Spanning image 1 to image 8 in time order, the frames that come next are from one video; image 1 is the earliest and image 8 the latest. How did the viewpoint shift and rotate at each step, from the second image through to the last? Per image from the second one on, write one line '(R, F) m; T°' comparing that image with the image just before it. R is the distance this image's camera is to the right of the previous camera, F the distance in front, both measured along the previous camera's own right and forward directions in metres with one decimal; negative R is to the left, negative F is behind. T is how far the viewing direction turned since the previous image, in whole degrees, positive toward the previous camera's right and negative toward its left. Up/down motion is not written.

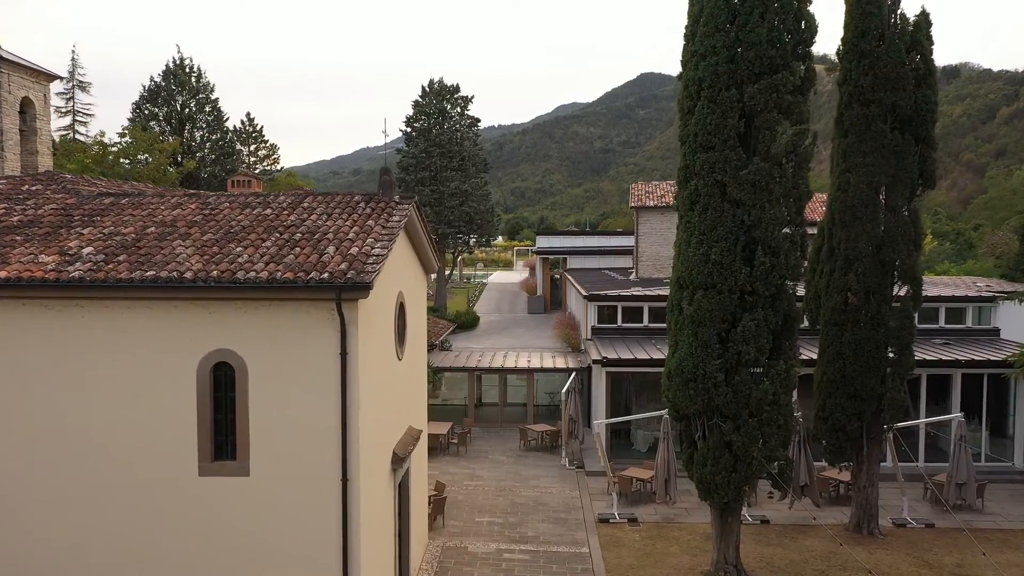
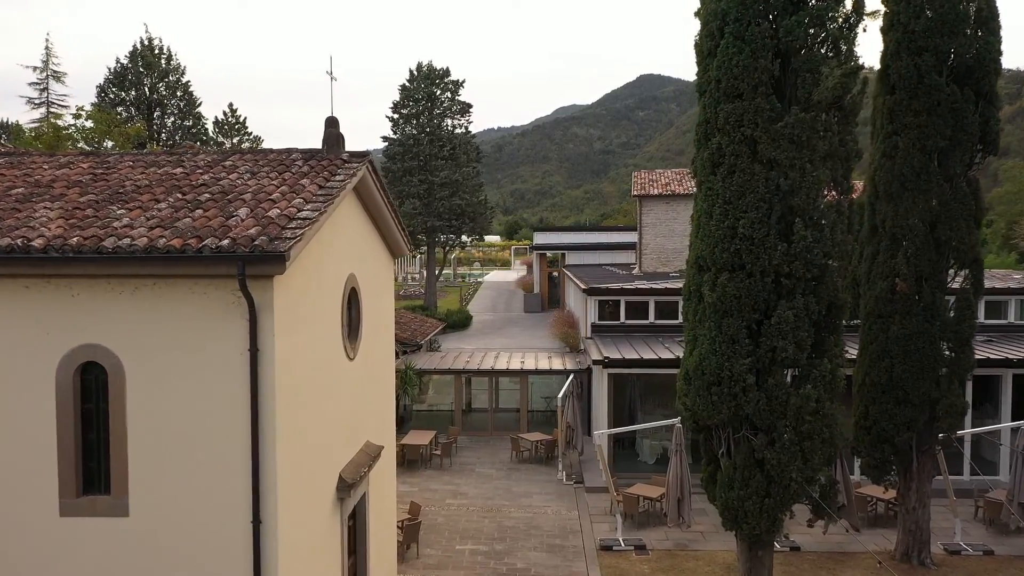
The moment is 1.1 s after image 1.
(+0.2, +2.1) m; 0°
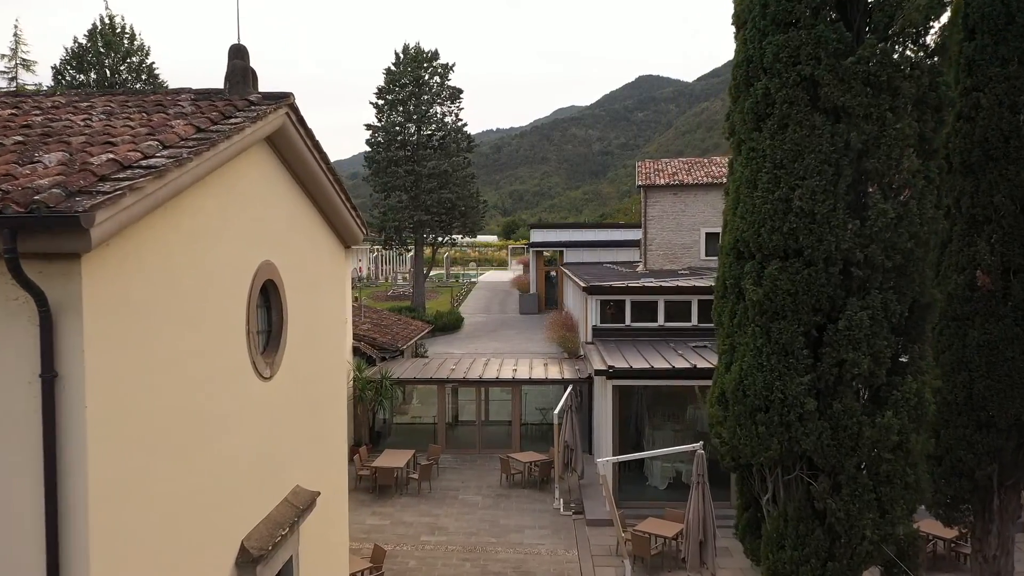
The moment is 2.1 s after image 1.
(+0.2, +2.2) m; 0°
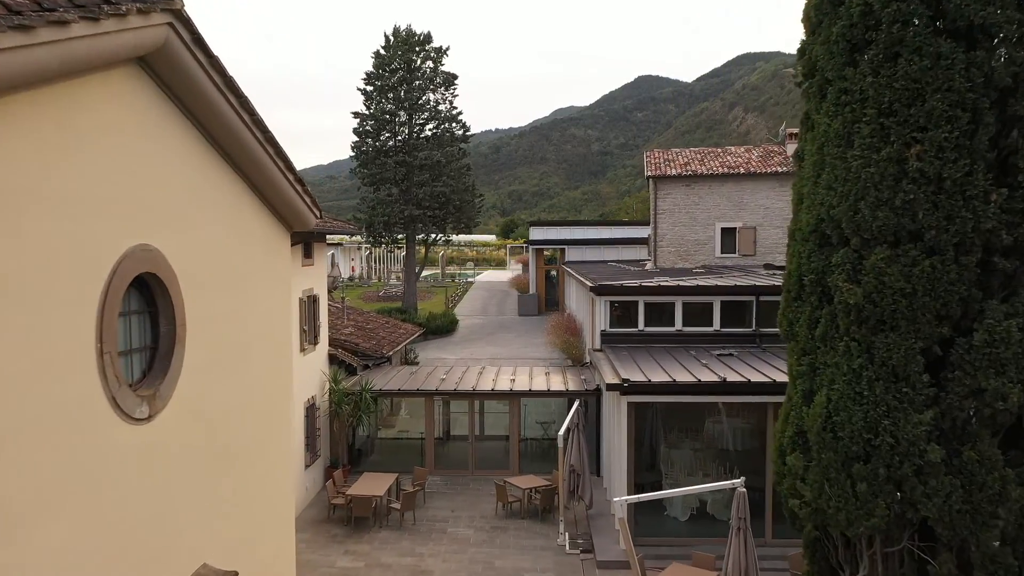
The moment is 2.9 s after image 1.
(0.0, +1.9) m; 0°
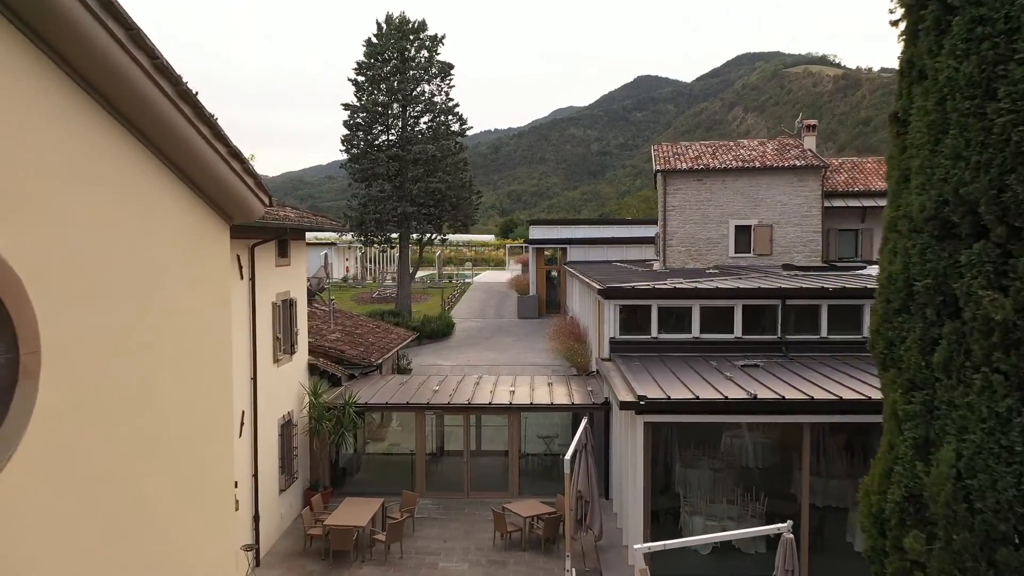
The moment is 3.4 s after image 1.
(0.0, +1.4) m; 0°
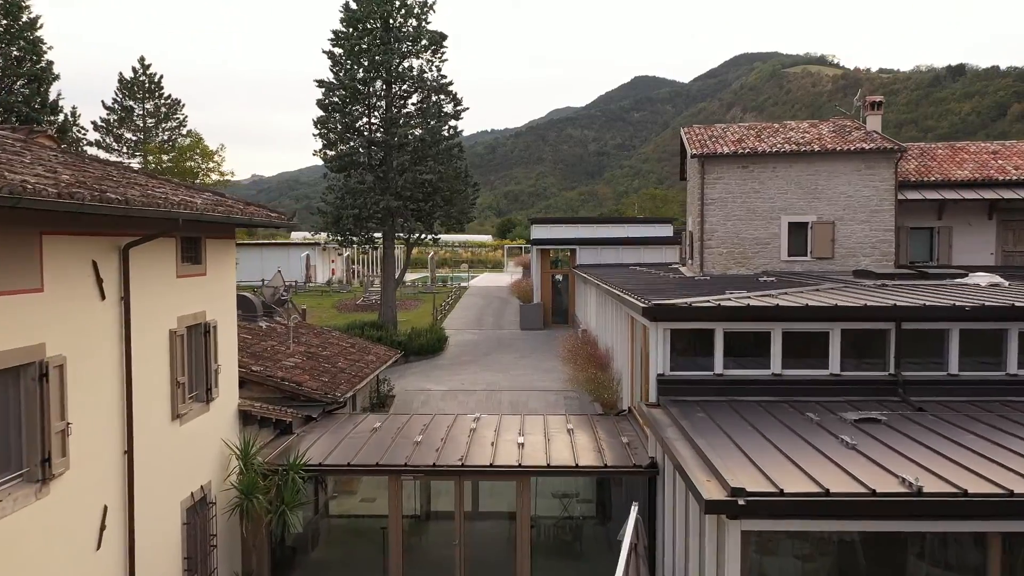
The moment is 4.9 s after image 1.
(-0.1, +3.6) m; 0°
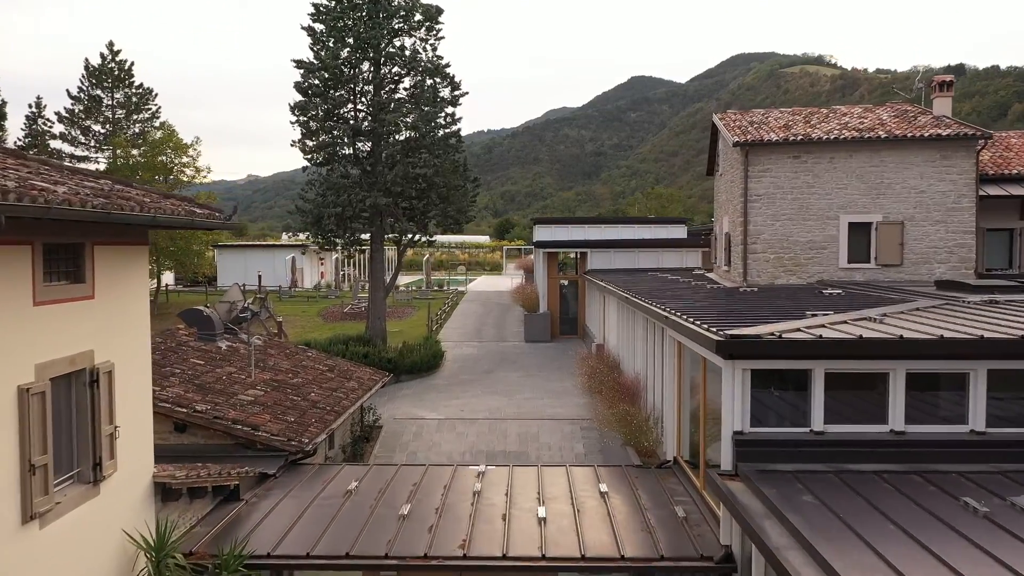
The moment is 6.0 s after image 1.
(-0.2, +2.6) m; 0°
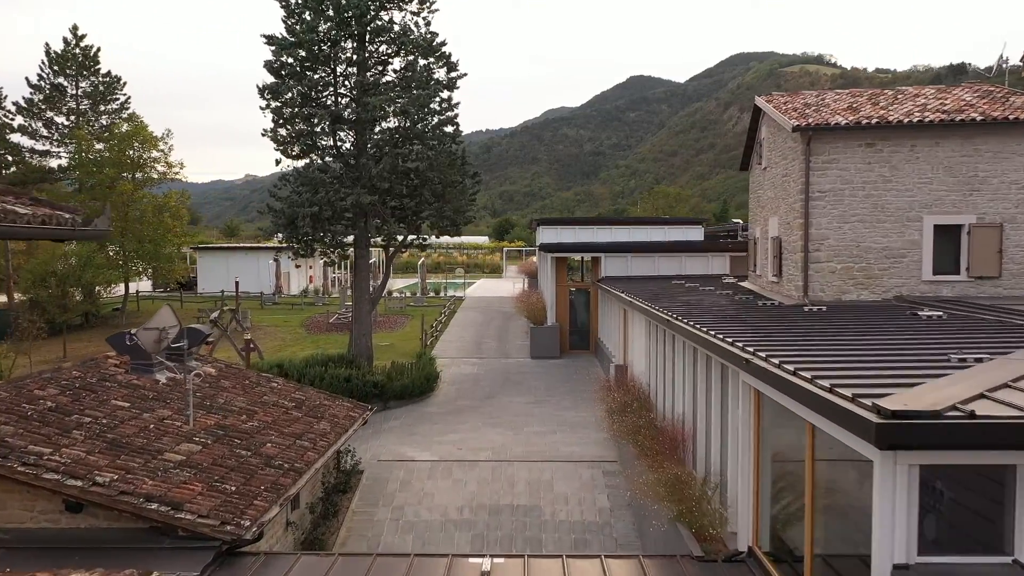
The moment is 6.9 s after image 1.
(-0.1, +2.6) m; 0°
